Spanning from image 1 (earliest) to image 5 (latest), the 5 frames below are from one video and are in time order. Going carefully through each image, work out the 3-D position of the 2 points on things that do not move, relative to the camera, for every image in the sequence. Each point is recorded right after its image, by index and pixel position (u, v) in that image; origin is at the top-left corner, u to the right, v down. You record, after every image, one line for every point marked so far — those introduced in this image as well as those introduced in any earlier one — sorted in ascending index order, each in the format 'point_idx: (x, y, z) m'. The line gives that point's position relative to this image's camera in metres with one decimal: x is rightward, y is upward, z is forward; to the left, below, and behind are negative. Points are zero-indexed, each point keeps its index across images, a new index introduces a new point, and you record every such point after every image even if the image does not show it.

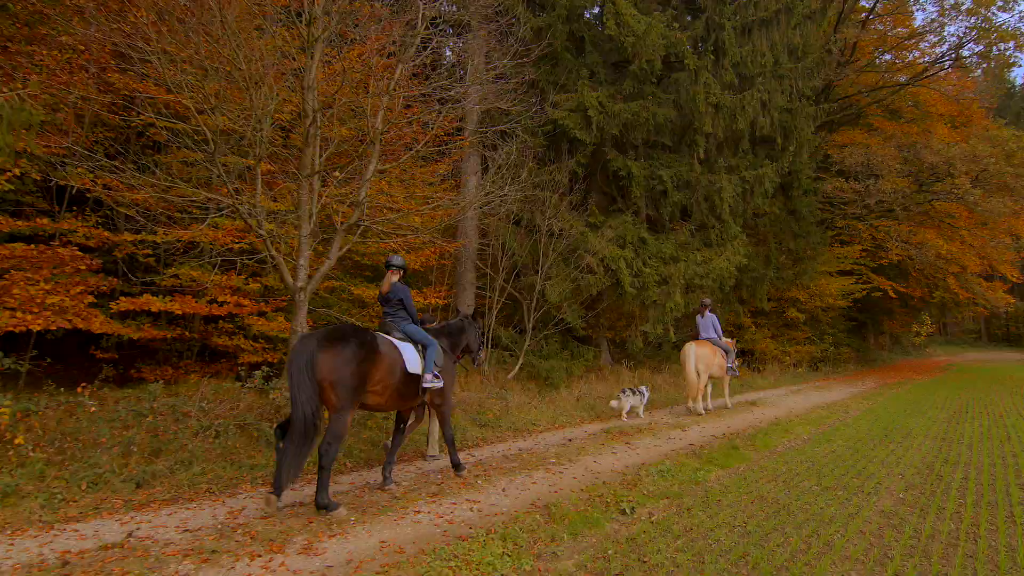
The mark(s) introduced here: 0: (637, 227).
0: (+3.1, +1.5, +14.7) m
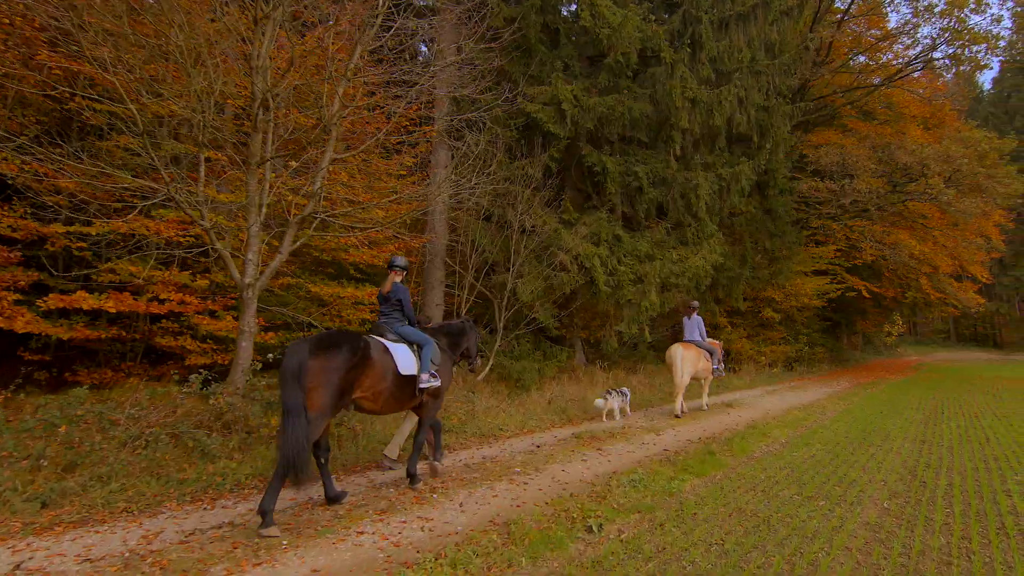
0: (+2.4, +1.5, +14.4) m
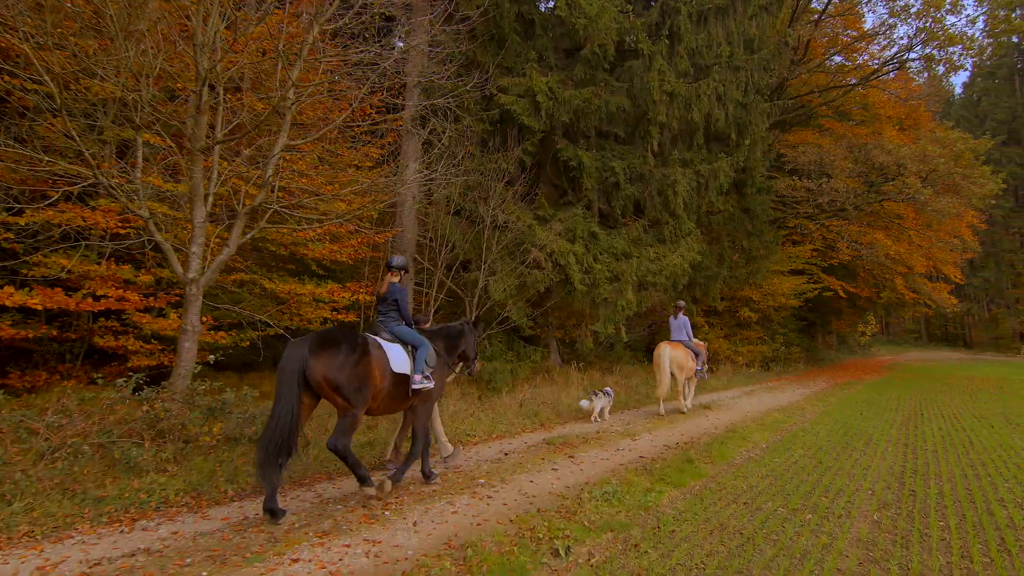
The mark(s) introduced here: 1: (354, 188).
0: (+1.8, +1.5, +13.9) m
1: (-2.5, +1.6, +9.6) m
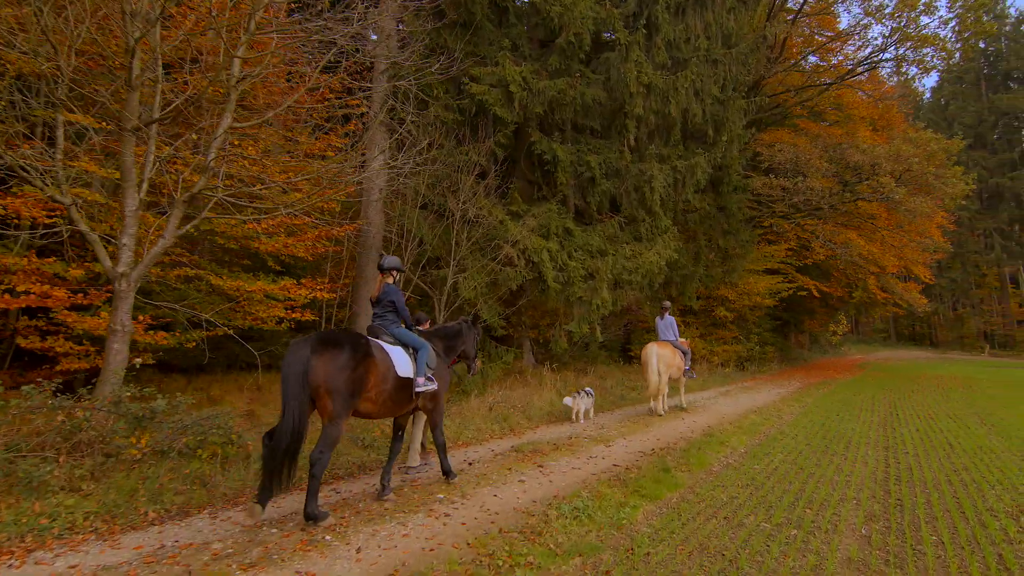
0: (+1.1, +1.6, +13.5) m
1: (-3.0, +1.6, +9.0) m
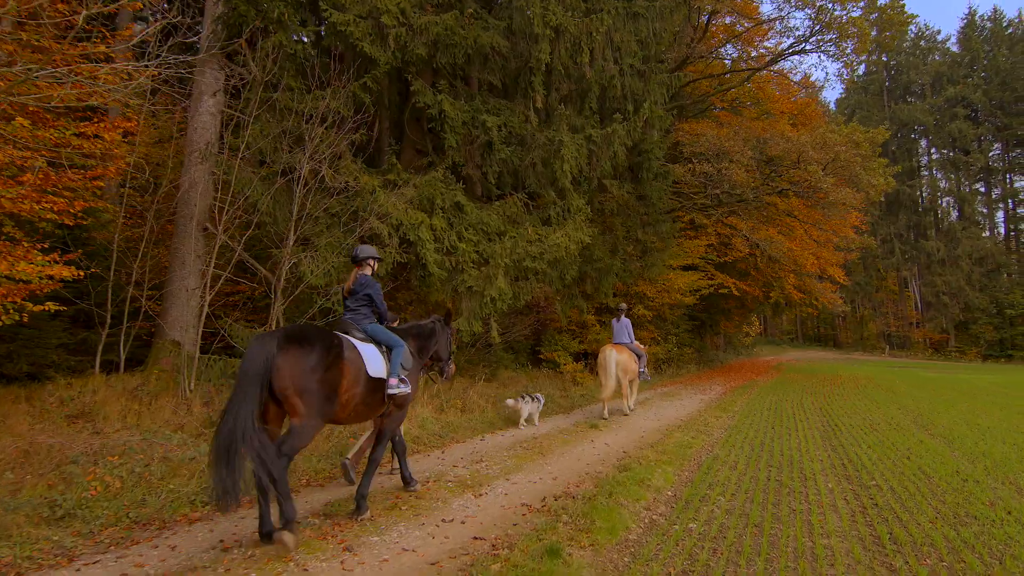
0: (-1.1, +1.8, +10.9) m
1: (-4.6, +1.9, +5.9) m
